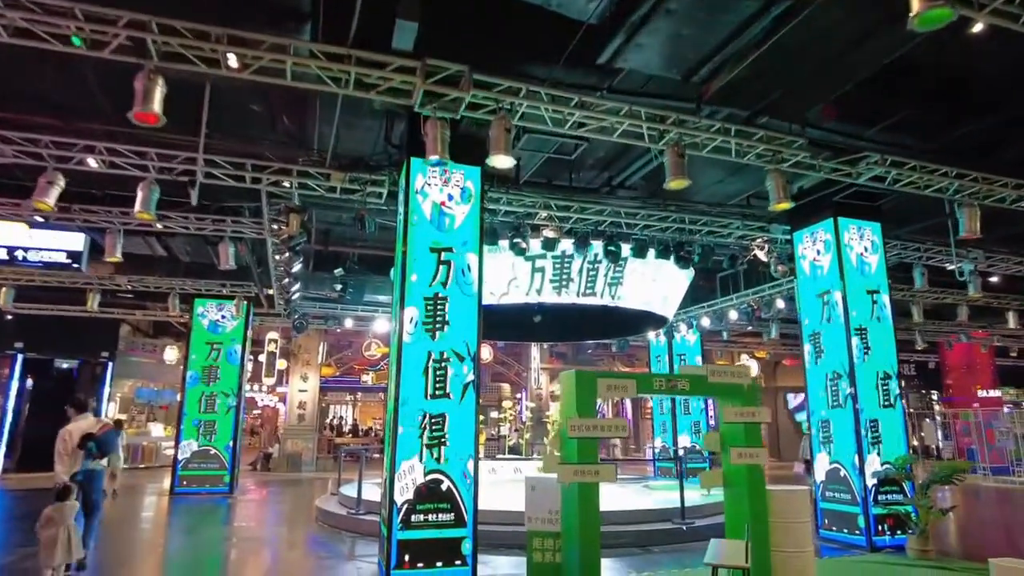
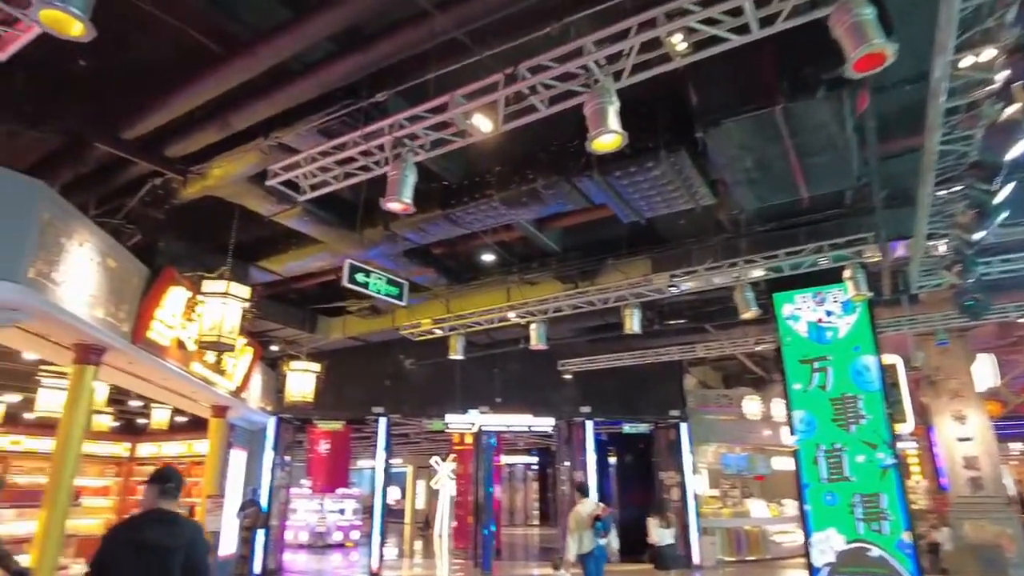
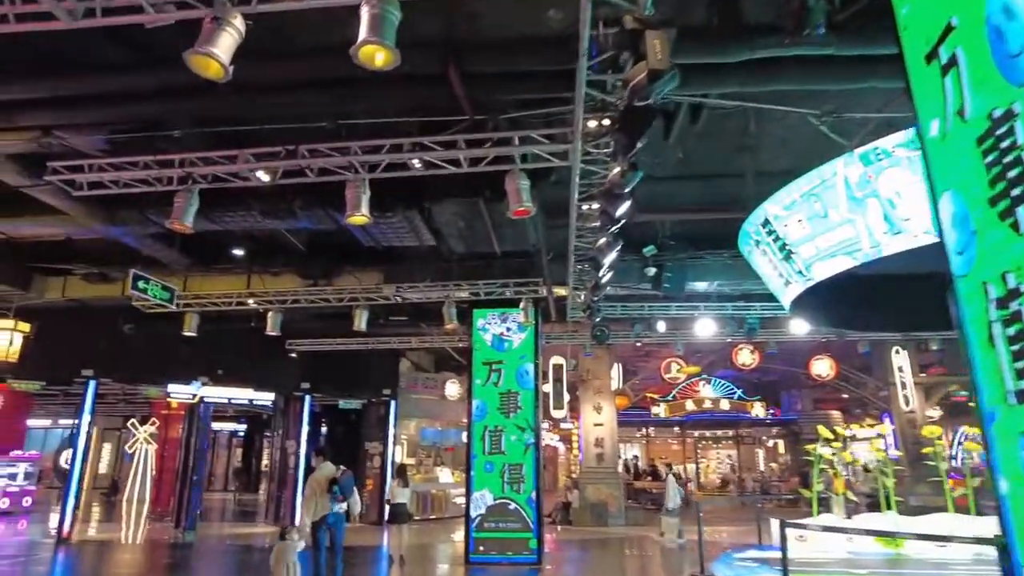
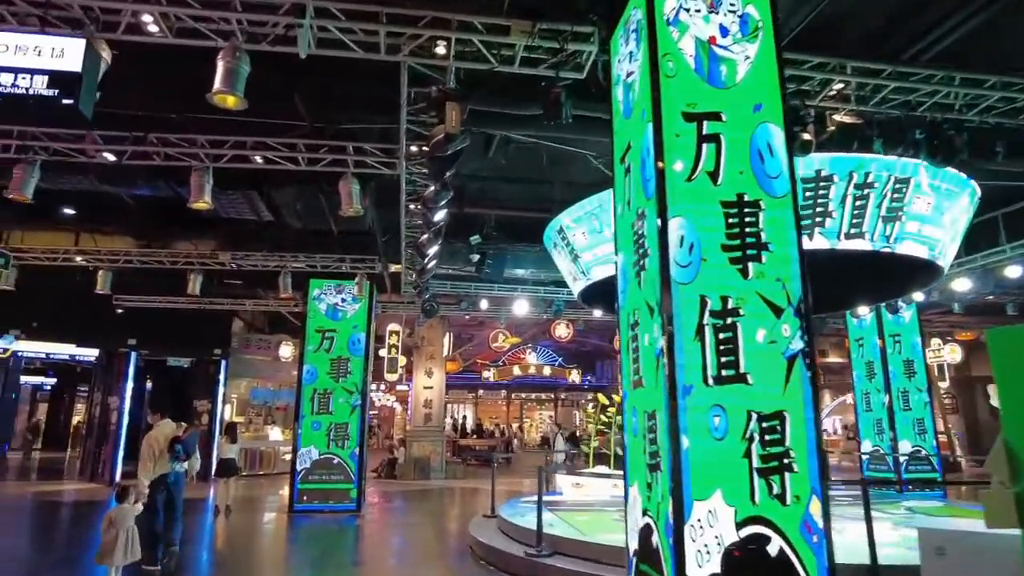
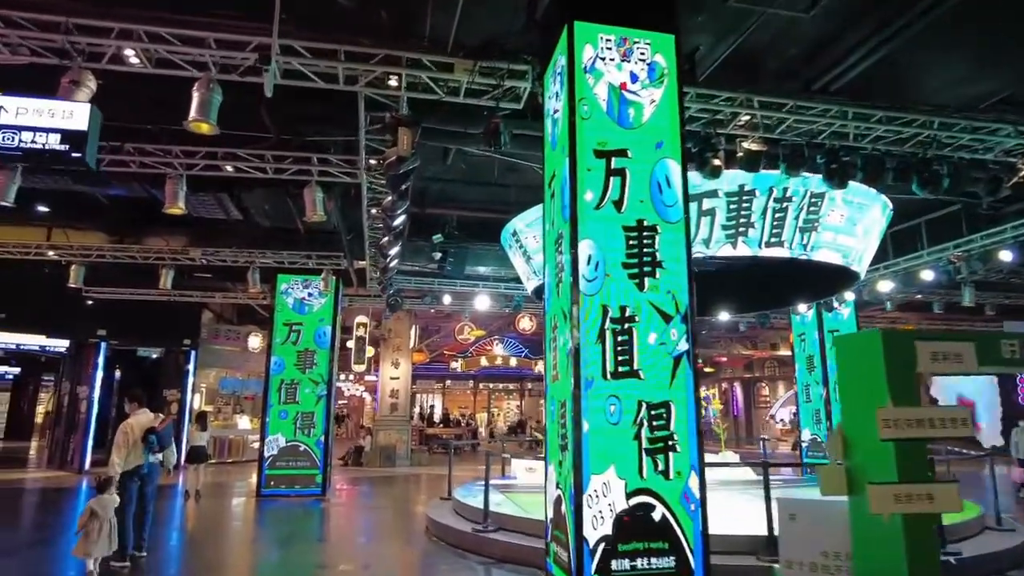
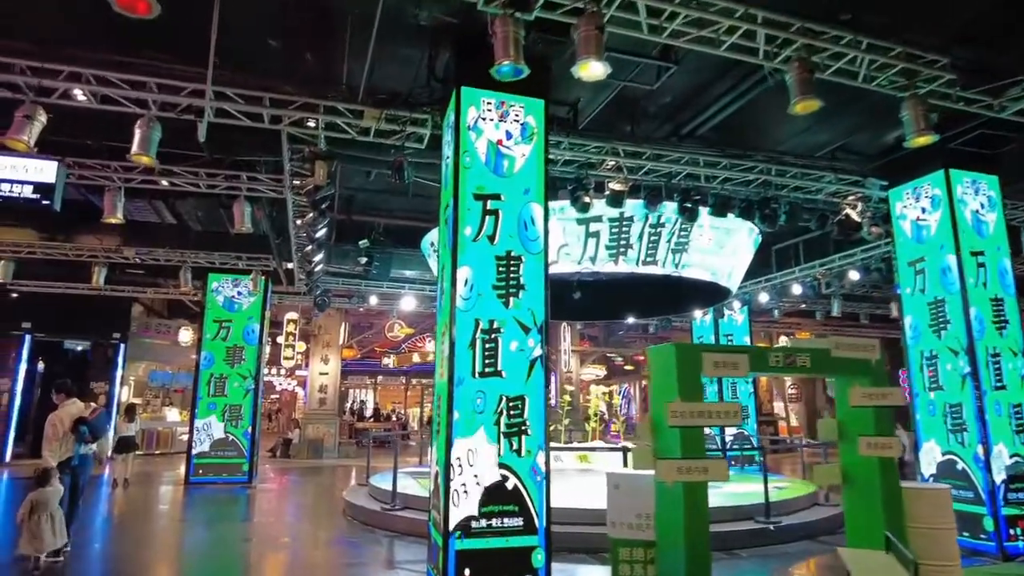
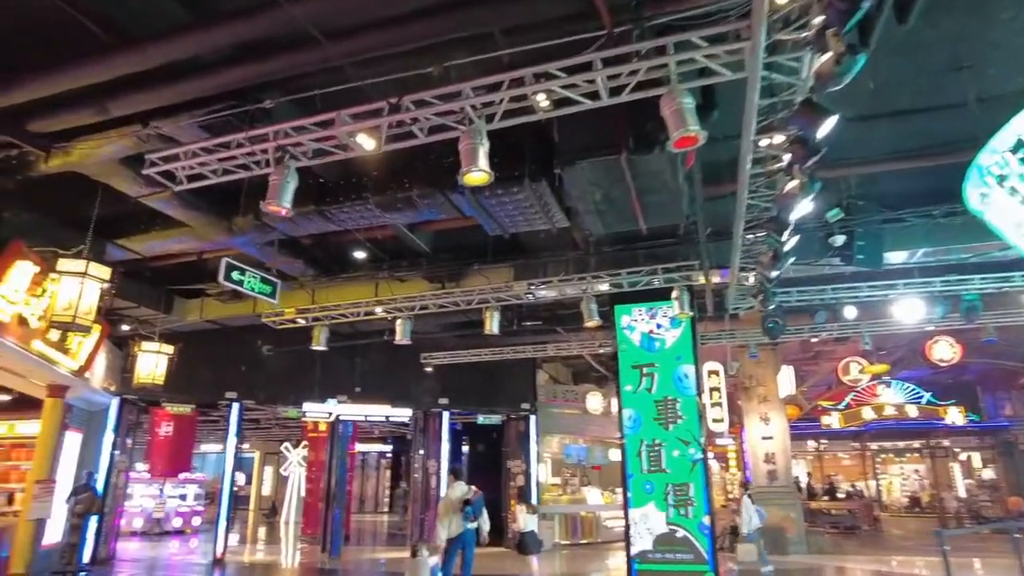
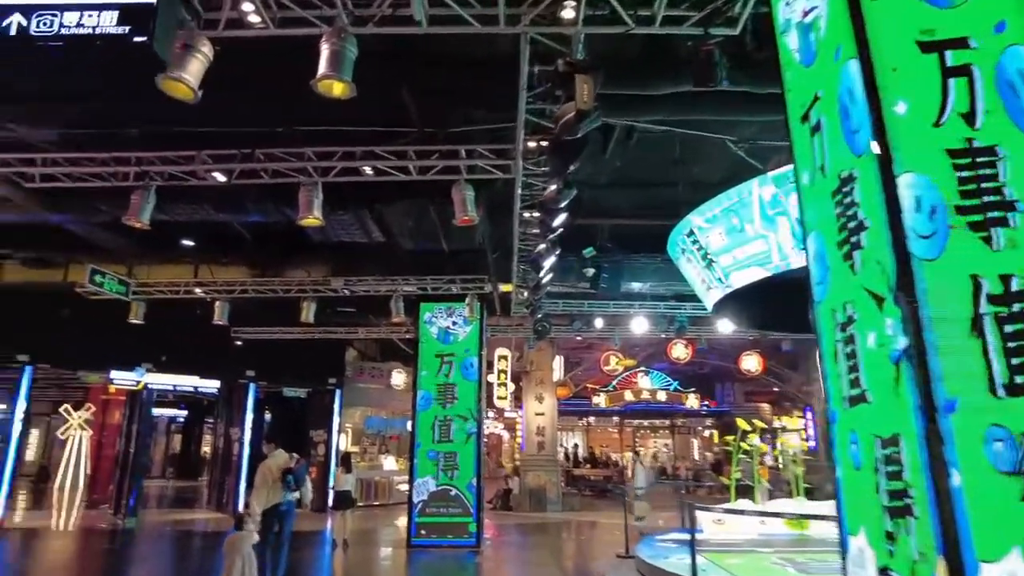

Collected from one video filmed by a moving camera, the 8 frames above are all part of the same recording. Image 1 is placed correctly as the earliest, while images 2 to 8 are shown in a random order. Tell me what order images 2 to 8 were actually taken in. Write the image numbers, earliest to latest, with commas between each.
6, 5, 4, 8, 3, 7, 2
